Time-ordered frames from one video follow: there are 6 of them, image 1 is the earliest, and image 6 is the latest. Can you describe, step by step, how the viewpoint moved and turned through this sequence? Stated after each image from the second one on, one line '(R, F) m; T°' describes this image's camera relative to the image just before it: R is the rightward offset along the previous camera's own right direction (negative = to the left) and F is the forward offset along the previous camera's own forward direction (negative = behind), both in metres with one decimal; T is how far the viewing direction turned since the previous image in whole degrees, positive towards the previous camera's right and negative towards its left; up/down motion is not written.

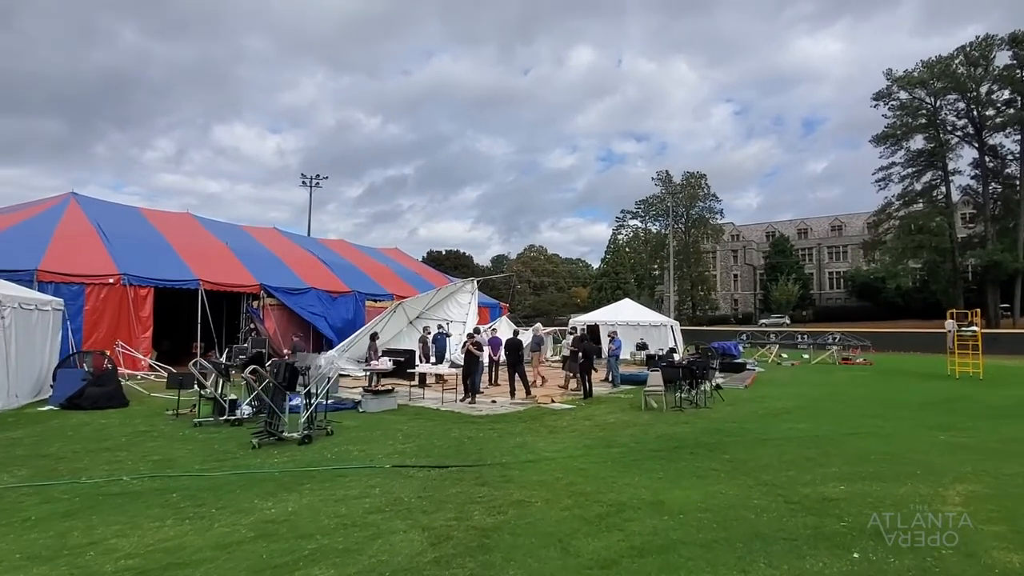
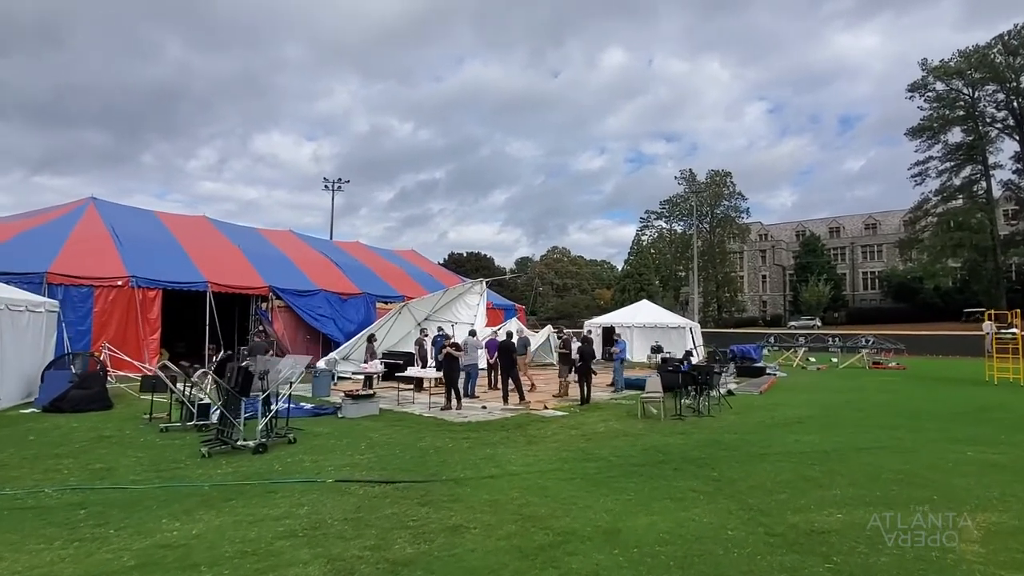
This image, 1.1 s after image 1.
(+0.8, +0.7) m; -3°
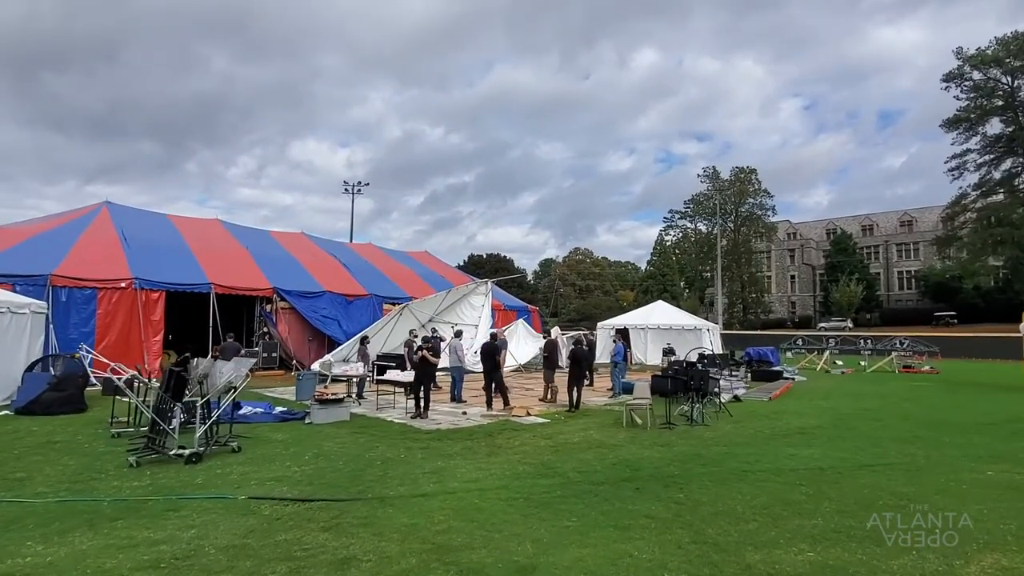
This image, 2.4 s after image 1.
(+0.9, +0.7) m; -3°
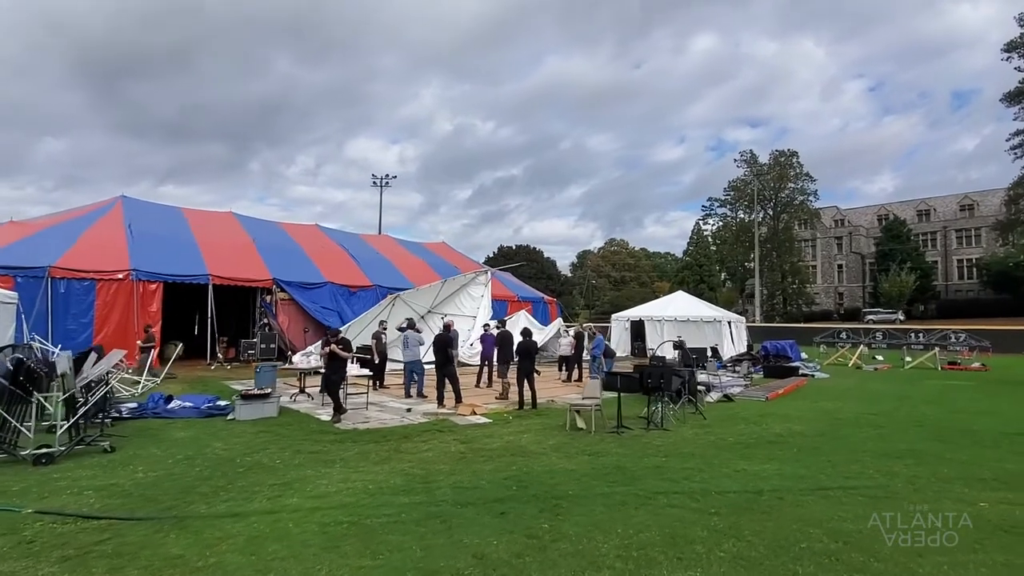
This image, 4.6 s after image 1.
(+1.8, +1.1) m; -5°
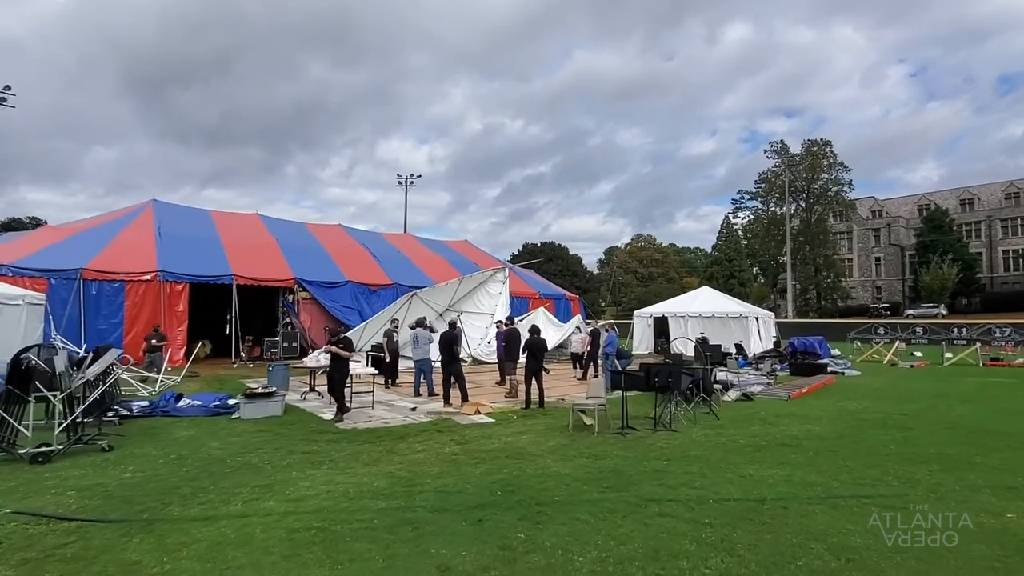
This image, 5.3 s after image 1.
(+0.4, +0.3) m; -3°
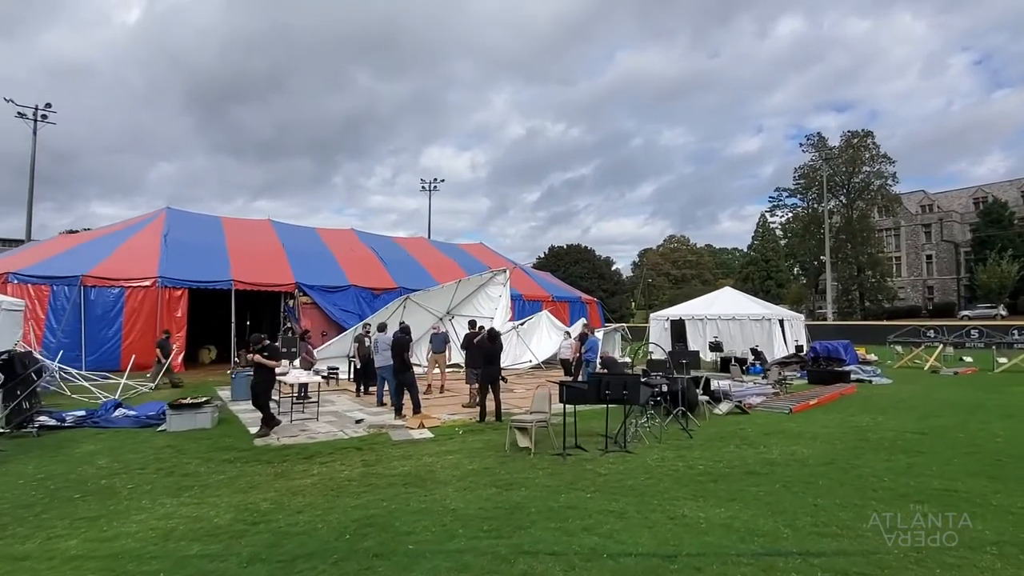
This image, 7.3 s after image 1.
(+1.4, +1.0) m; -4°
